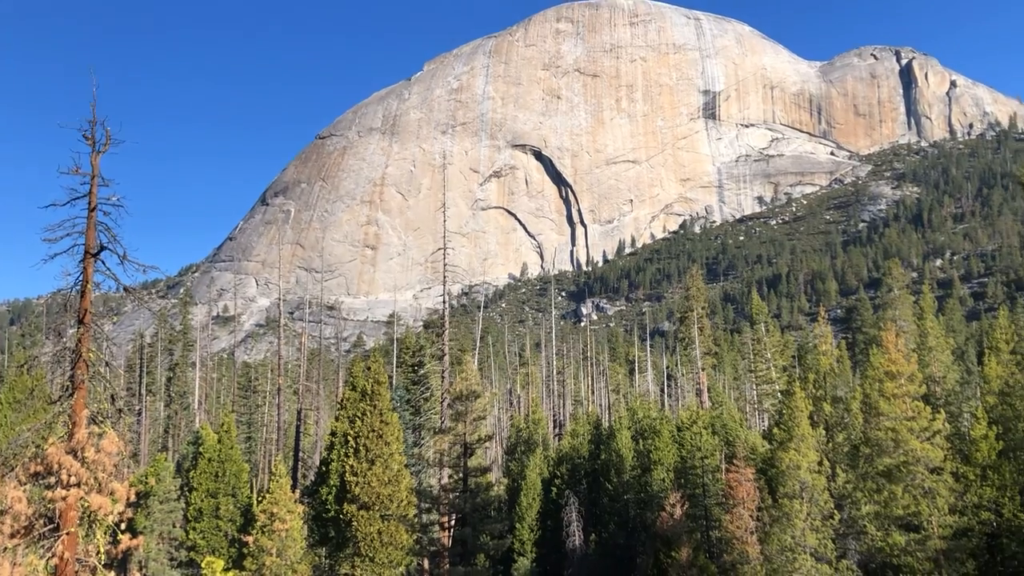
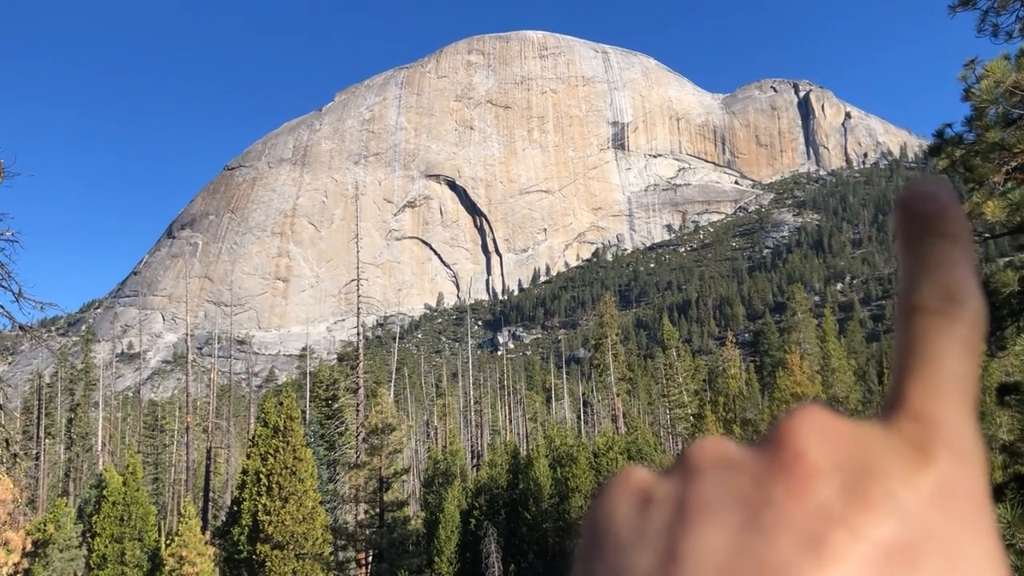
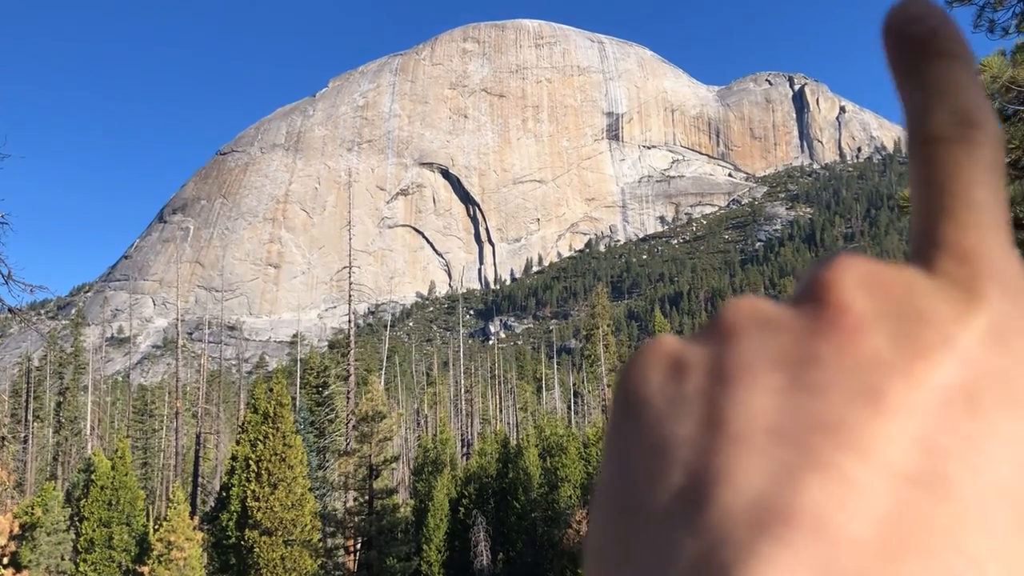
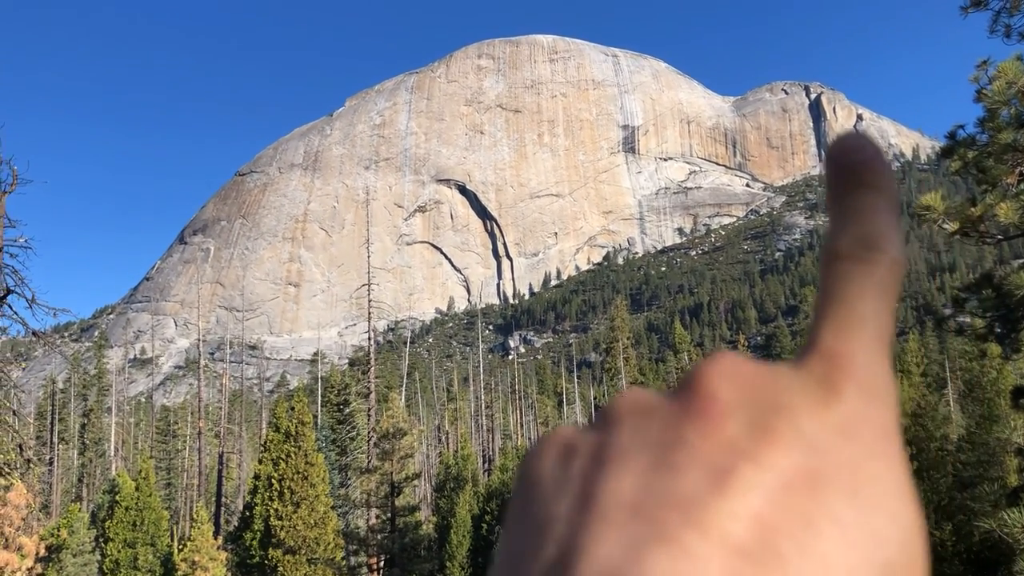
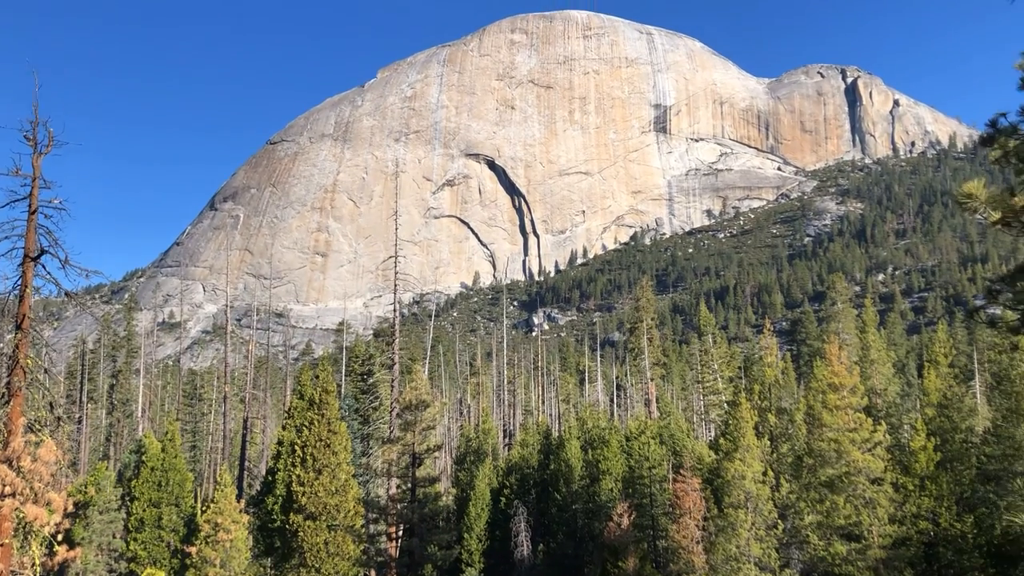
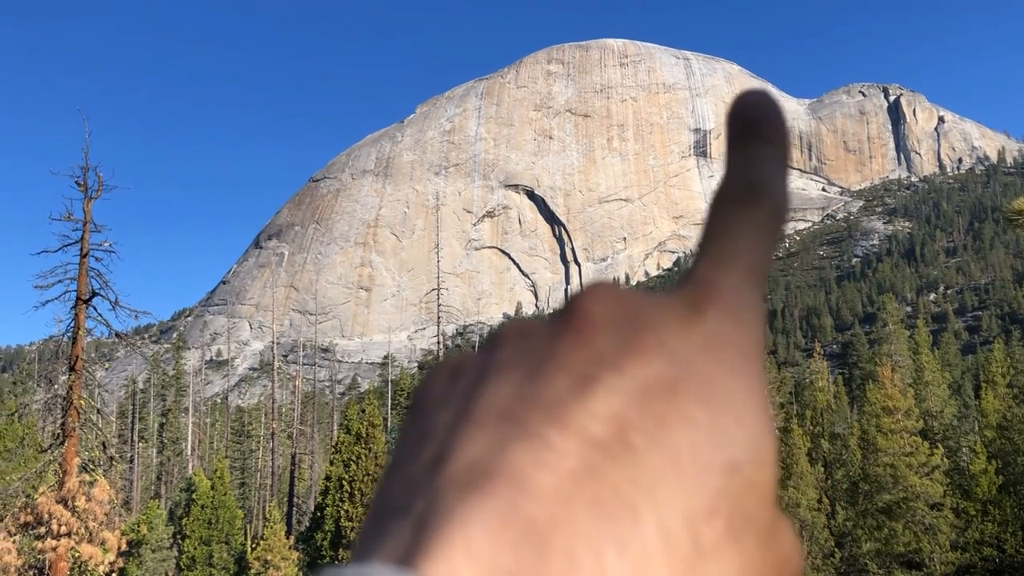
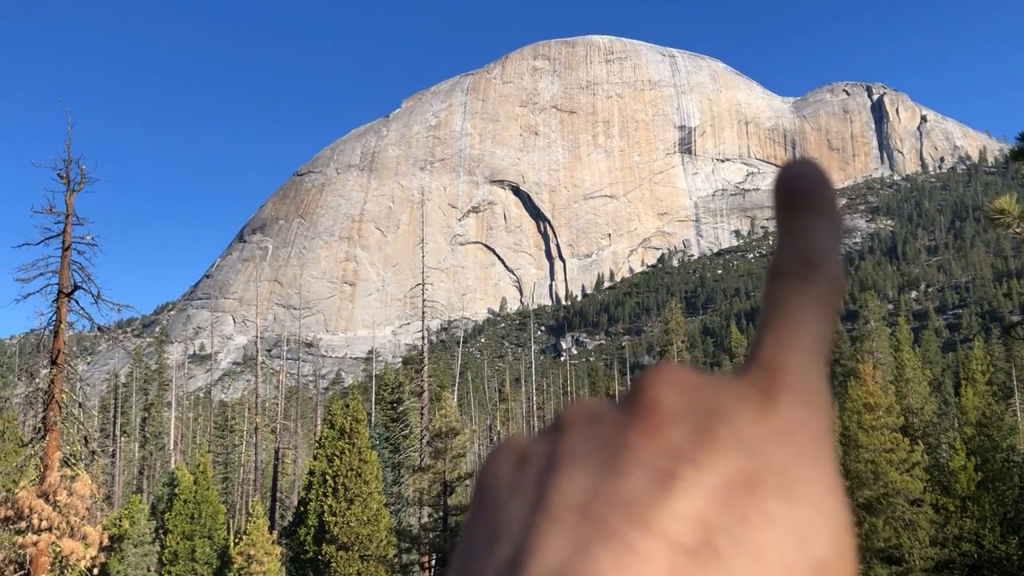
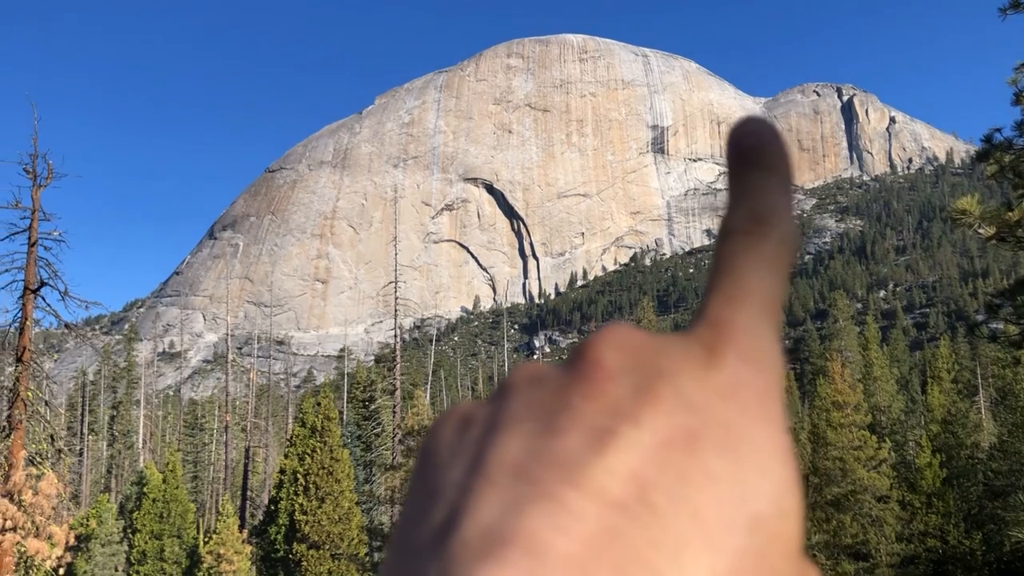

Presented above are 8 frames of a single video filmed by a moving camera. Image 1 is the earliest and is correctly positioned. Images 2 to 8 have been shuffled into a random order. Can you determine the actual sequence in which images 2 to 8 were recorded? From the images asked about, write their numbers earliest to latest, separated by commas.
5, 3, 2, 4, 8, 7, 6
